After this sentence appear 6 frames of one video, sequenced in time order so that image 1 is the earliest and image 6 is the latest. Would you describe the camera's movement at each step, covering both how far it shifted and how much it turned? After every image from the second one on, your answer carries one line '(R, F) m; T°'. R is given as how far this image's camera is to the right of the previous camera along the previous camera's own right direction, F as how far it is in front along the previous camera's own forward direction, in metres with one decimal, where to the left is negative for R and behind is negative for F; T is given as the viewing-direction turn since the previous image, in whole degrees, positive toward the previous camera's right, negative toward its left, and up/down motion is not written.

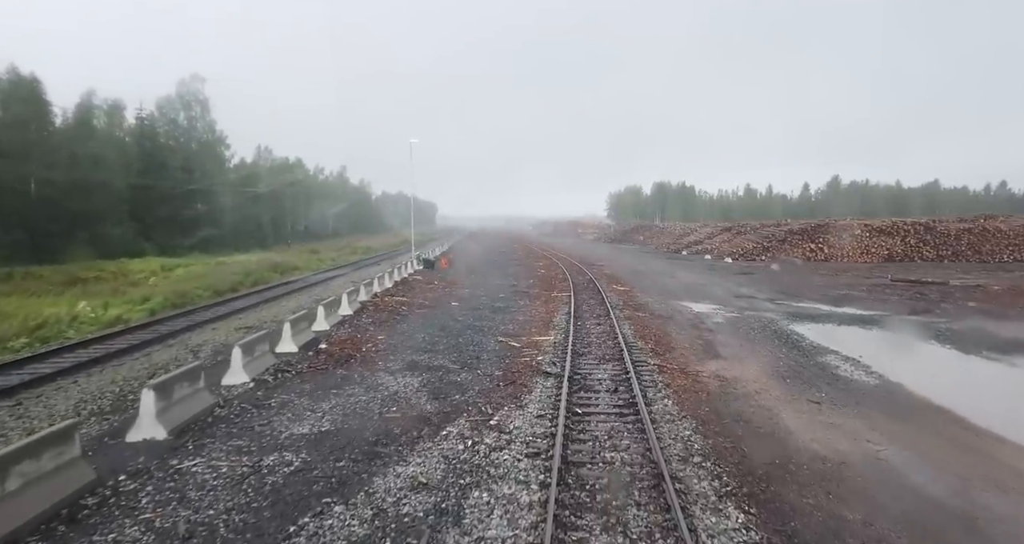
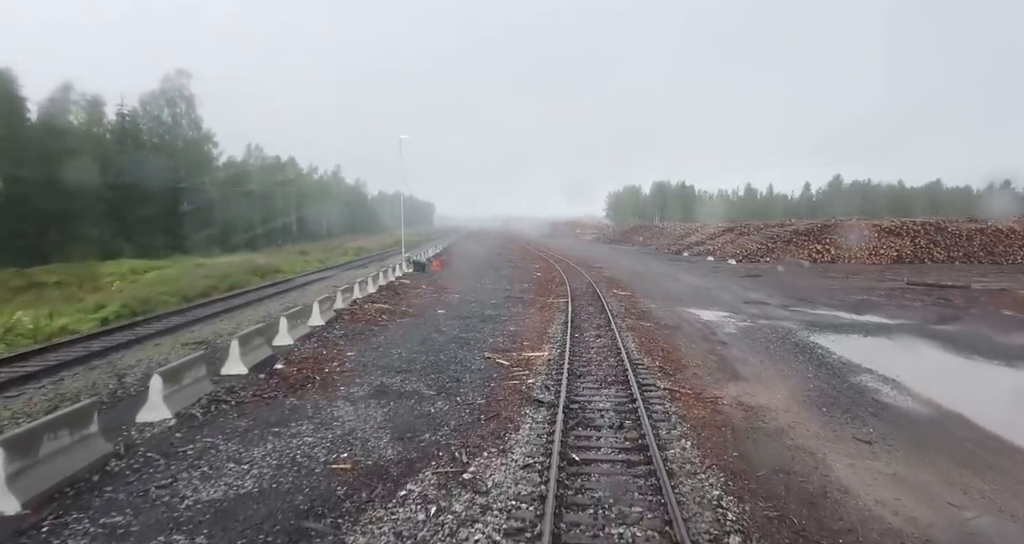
(+0.2, +1.4) m; 0°
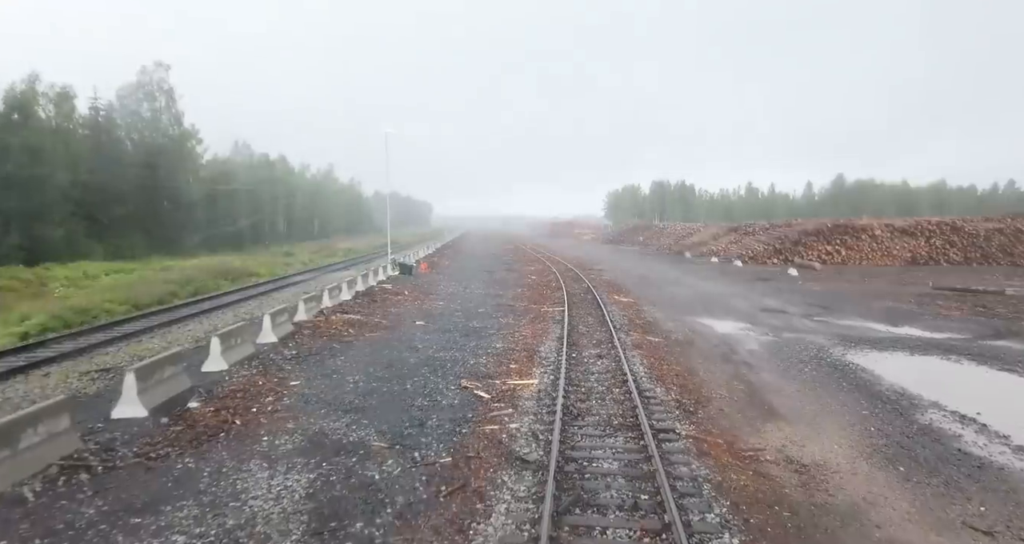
(+0.2, +1.9) m; 0°
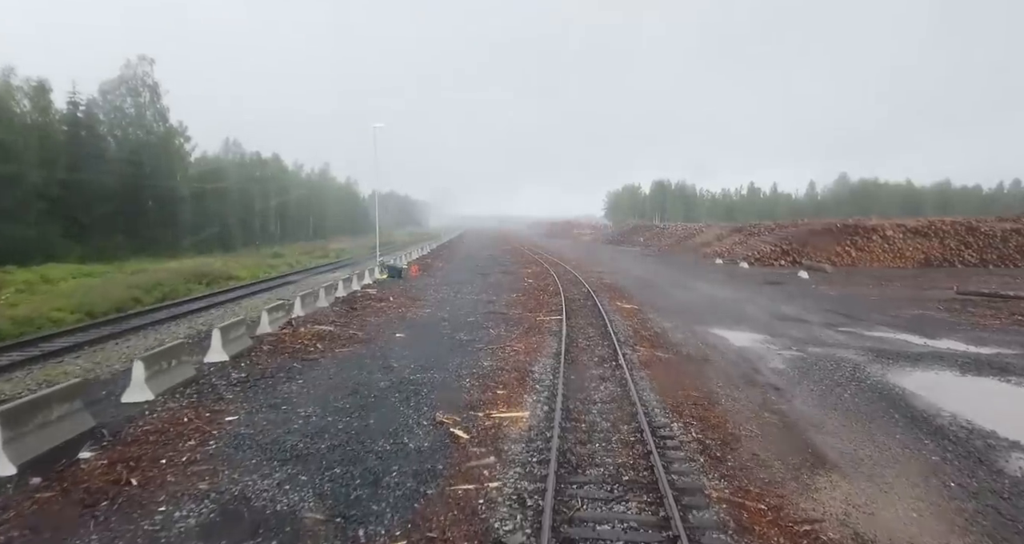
(+0.2, +1.5) m; 0°
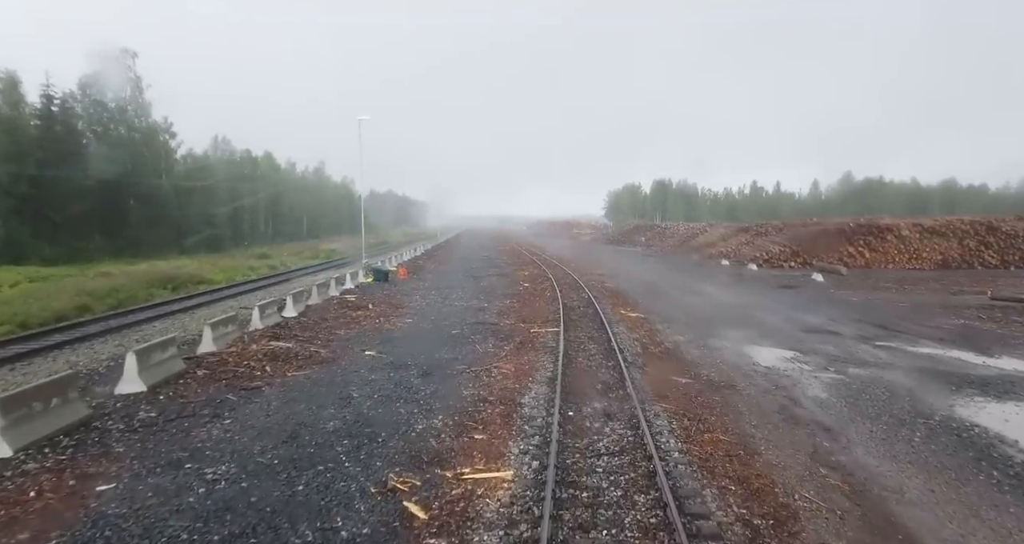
(+0.2, +1.8) m; 0°
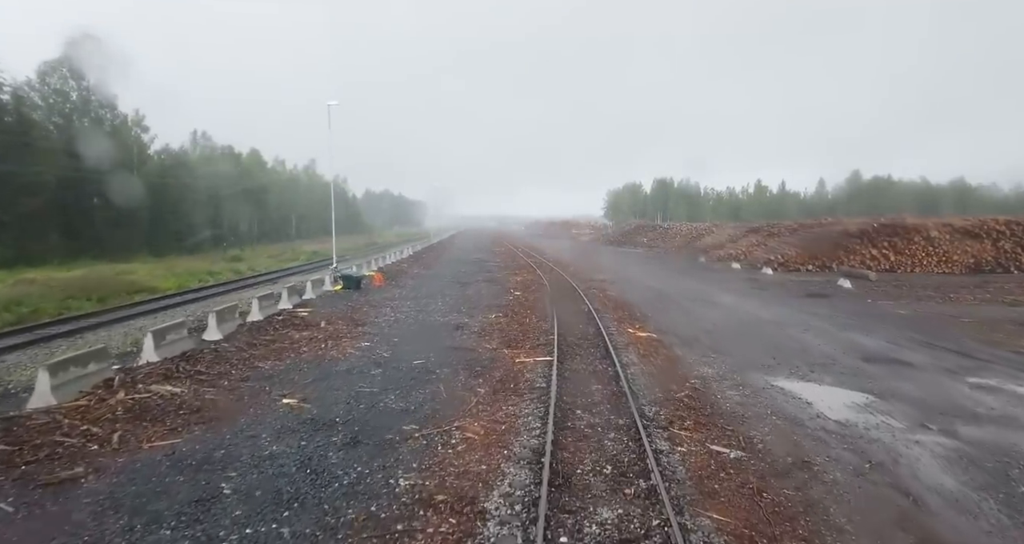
(+0.3, +2.9) m; 0°
